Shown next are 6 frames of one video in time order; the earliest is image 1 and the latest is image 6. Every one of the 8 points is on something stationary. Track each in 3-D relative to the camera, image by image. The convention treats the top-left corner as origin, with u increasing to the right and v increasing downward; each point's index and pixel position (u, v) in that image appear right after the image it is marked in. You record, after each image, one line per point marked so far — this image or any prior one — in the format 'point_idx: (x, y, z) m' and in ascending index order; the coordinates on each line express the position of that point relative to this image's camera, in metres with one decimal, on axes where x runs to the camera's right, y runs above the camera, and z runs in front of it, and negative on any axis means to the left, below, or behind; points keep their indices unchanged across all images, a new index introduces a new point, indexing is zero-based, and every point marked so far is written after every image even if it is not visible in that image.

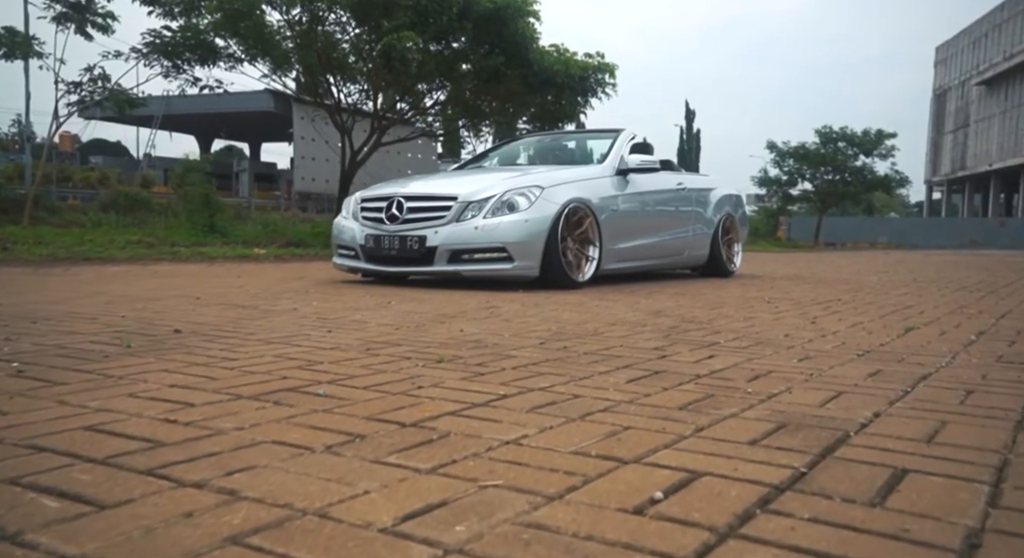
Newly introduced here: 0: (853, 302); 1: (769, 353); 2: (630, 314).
0: (+2.5, -0.2, +6.2) m
1: (+1.1, -0.3, +3.4) m
2: (+0.7, -0.2, +5.2) m
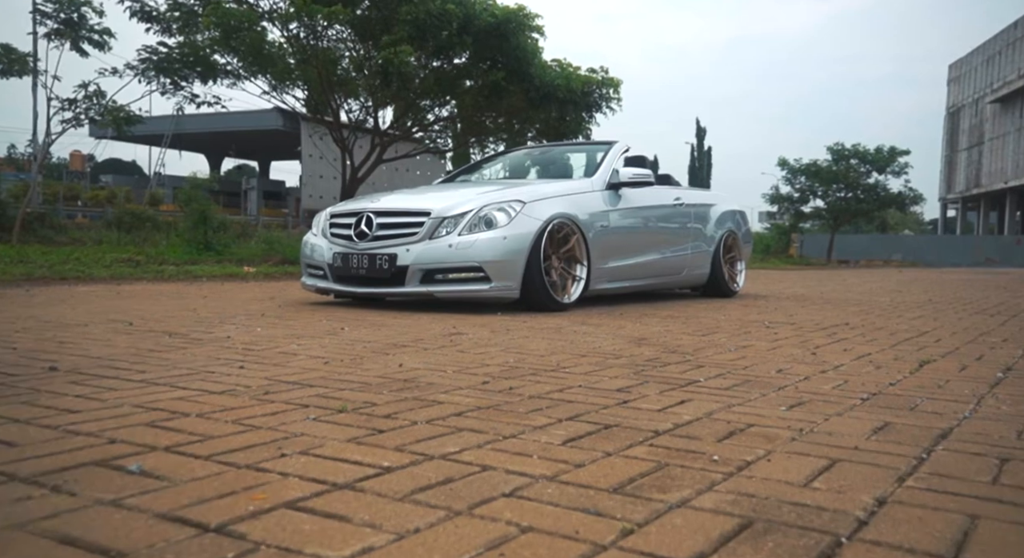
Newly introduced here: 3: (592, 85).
0: (+2.4, -0.3, +5.6) m
1: (+0.8, -0.4, +2.8) m
2: (+0.5, -0.4, +4.7) m
3: (+1.7, +4.0, +17.2) m
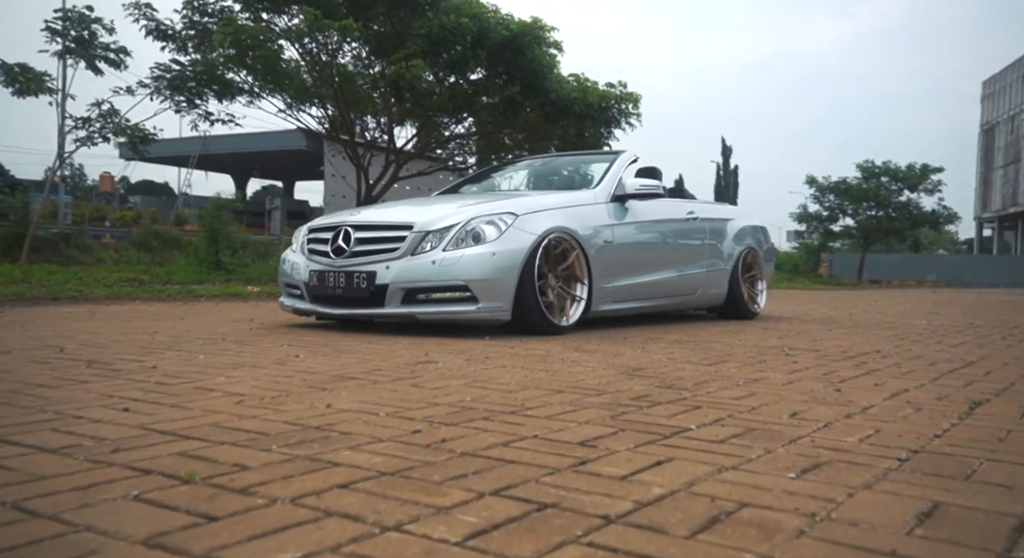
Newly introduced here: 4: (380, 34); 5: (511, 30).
0: (+2.2, -0.5, +4.9) m
1: (+0.6, -0.5, +2.2) m
2: (+0.4, -0.5, +4.0) m
3: (+2.0, +3.6, +16.6) m
4: (-2.2, +4.3, +14.8) m
5: (0.0, +4.5, +14.8) m
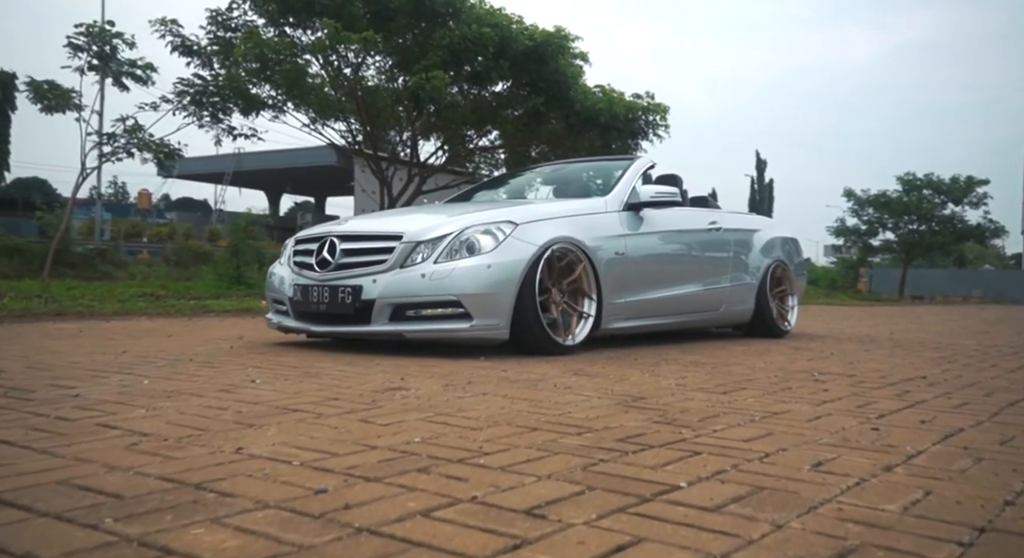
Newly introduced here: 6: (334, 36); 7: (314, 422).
0: (+2.2, -0.5, +4.2) m
1: (+0.5, -0.5, +1.6) m
2: (+0.3, -0.5, +3.4) m
3: (+2.4, +3.3, +16.1) m
4: (-1.9, +4.0, +14.4) m
5: (+0.4, +4.2, +14.3) m
6: (-2.9, +3.9, +13.4) m
7: (-0.7, -0.5, +2.8) m
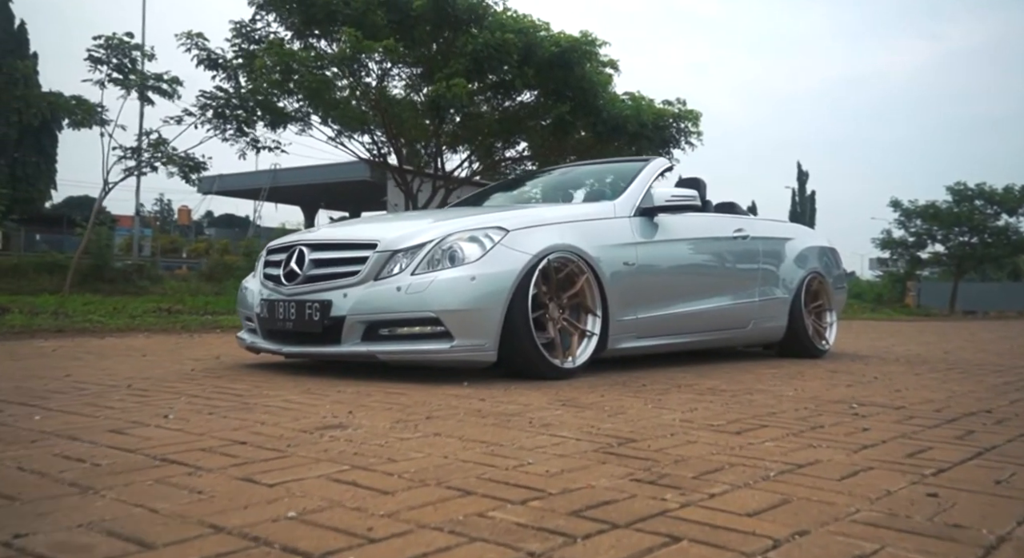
0: (+2.1, -0.6, +3.4) m
1: (+0.2, -0.5, +0.9) m
2: (+0.2, -0.6, +2.7) m
3: (+2.8, +3.0, +15.3) m
4: (-1.5, +3.8, +13.9) m
5: (+0.7, +4.0, +13.7) m
6: (-2.6, +3.7, +12.9) m
7: (-0.9, -0.5, +2.1) m
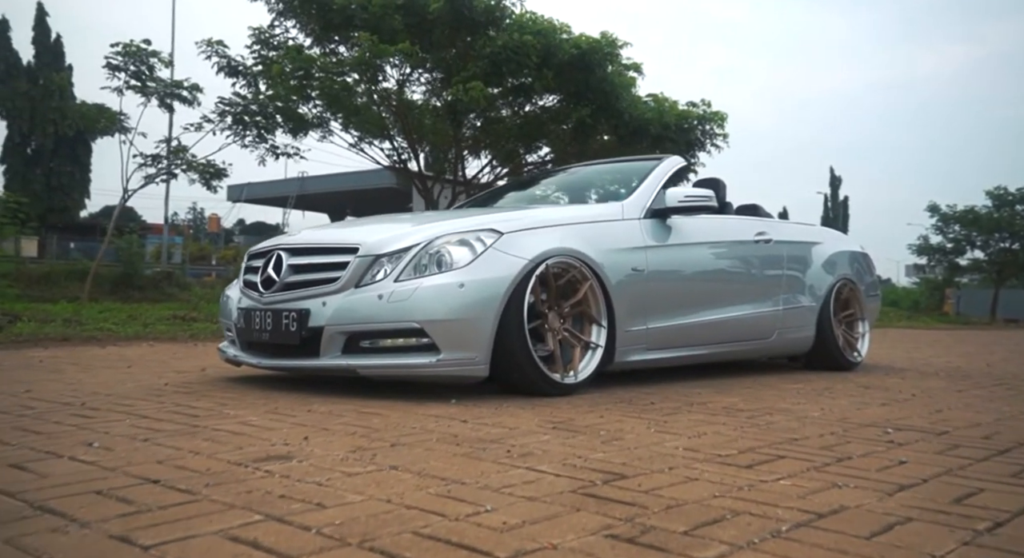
0: (+2.0, -0.6, +2.9) m
1: (+0.1, -0.5, +0.4) m
2: (0.0, -0.6, +2.2) m
3: (+3.2, +2.9, +14.8) m
4: (-1.3, +3.7, +13.5) m
5: (+0.9, +3.9, +13.2) m
6: (-2.4, +3.6, +12.6) m
7: (-1.0, -0.5, +1.7) m
